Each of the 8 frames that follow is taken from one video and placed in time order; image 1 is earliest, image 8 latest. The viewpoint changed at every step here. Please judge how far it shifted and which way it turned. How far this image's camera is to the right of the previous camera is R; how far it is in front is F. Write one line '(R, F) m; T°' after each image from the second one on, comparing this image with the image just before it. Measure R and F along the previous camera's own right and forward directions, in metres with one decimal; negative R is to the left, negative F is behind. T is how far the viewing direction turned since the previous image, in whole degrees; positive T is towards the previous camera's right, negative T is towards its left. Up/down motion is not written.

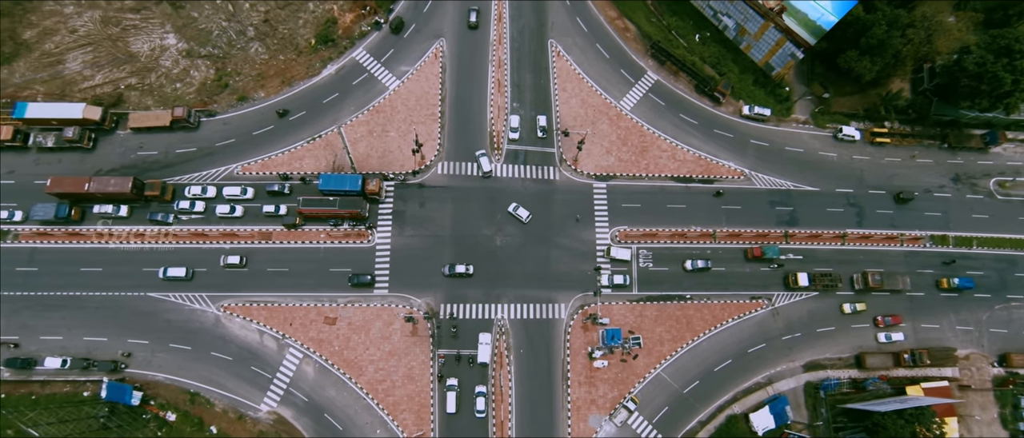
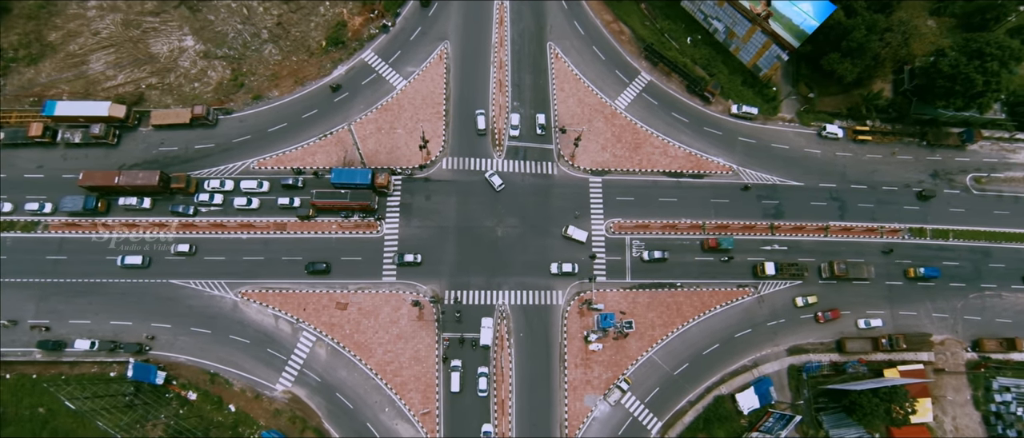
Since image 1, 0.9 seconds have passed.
(-0.1, -3.8) m; 0°
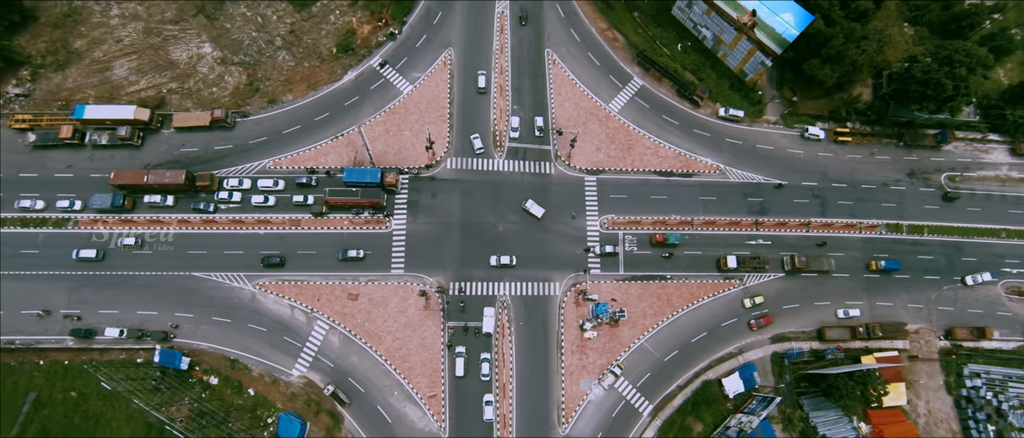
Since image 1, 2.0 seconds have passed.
(-0.1, -4.4) m; 0°
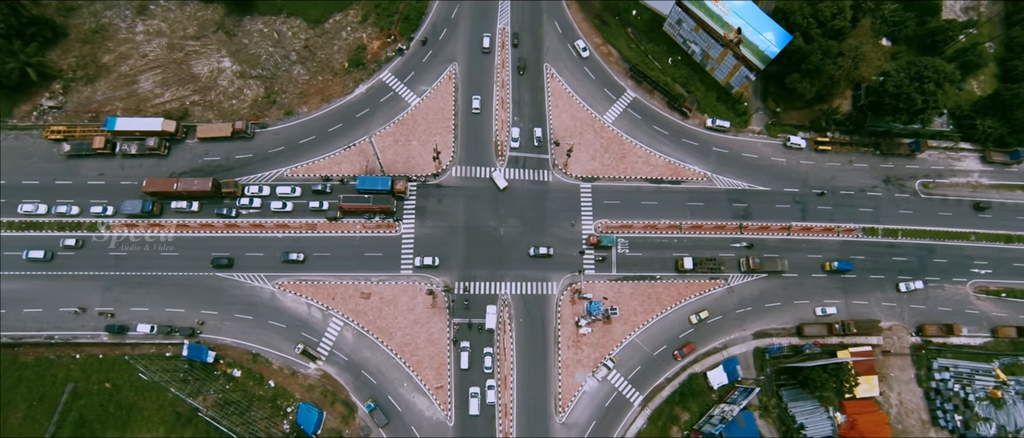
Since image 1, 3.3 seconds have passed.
(0.0, -5.3) m; 0°
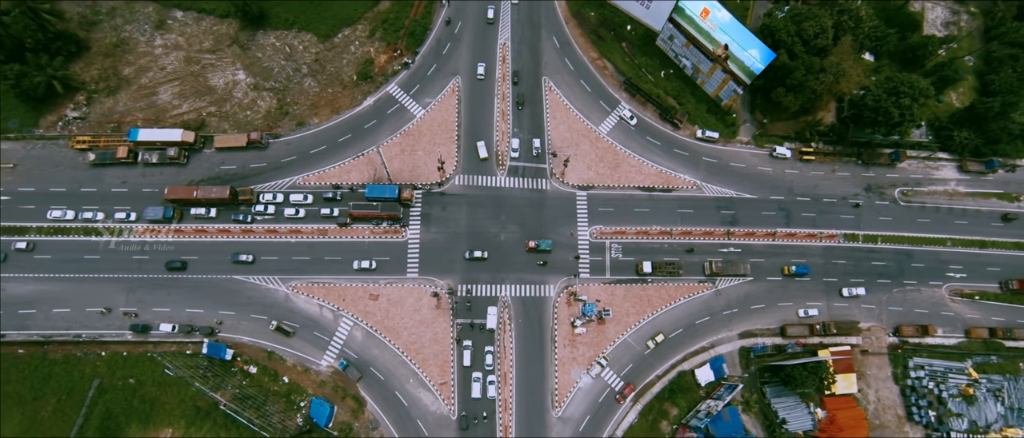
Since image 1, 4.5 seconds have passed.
(0.0, -4.6) m; 0°
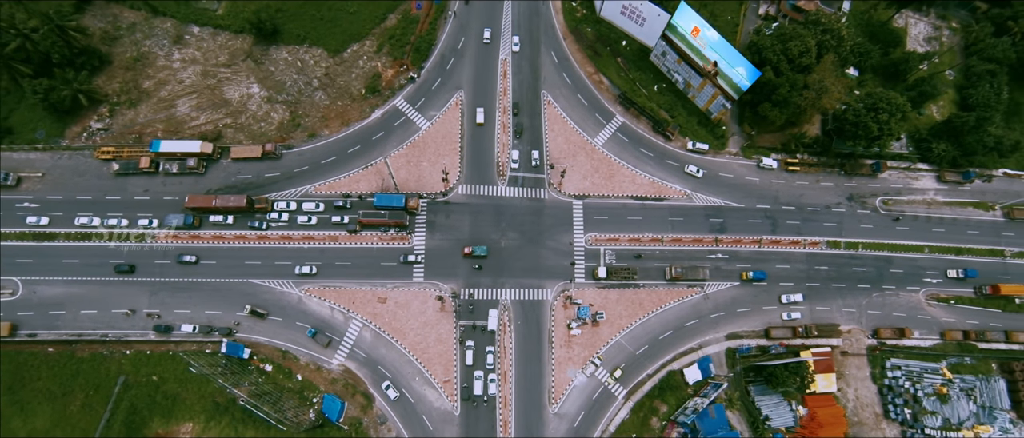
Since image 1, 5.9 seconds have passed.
(+0.1, -4.8) m; 0°
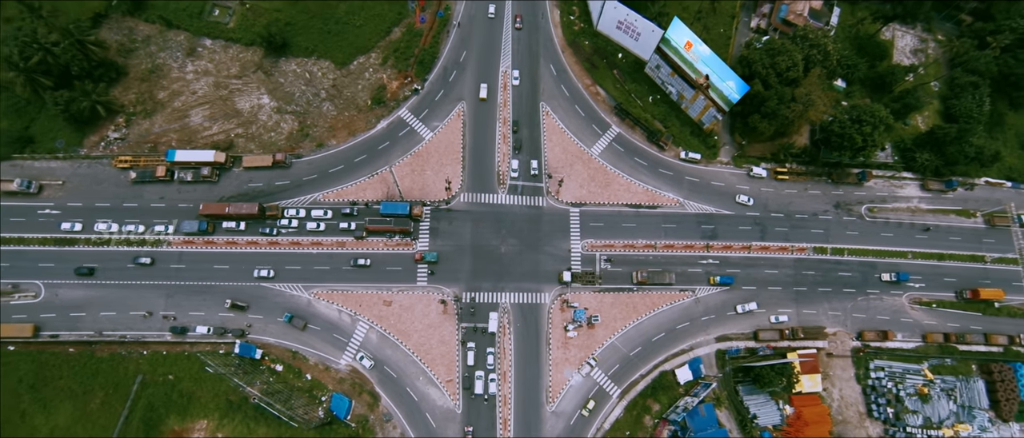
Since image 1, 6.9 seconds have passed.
(+0.2, -3.9) m; 0°
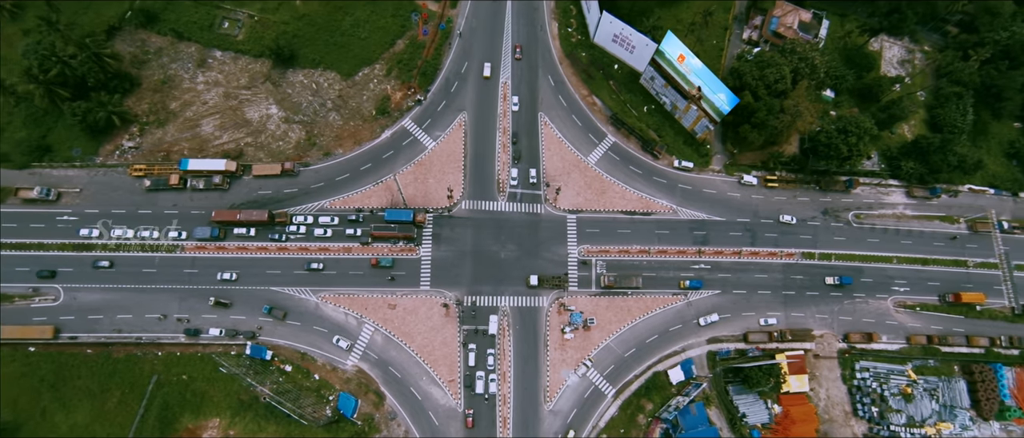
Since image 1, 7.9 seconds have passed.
(+0.2, -3.7) m; 0°
